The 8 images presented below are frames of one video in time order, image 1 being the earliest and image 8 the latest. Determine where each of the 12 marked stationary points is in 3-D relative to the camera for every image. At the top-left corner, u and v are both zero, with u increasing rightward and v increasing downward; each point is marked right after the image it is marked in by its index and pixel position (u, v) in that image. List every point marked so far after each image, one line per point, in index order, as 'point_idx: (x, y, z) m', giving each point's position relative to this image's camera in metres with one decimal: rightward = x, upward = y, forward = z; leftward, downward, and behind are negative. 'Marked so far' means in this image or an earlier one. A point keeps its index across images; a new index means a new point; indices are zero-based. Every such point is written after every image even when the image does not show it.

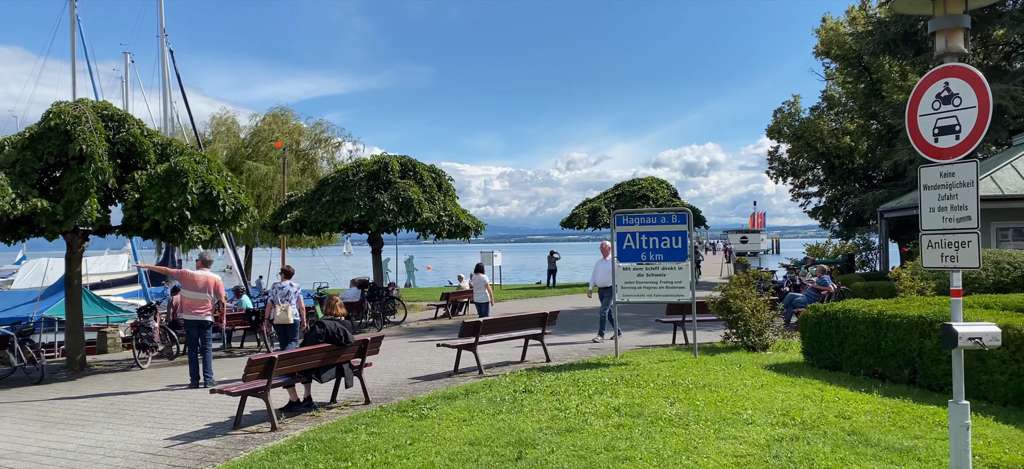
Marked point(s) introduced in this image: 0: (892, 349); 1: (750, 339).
0: (+3.8, -1.1, +8.4) m
1: (+3.0, -1.4, +11.0) m
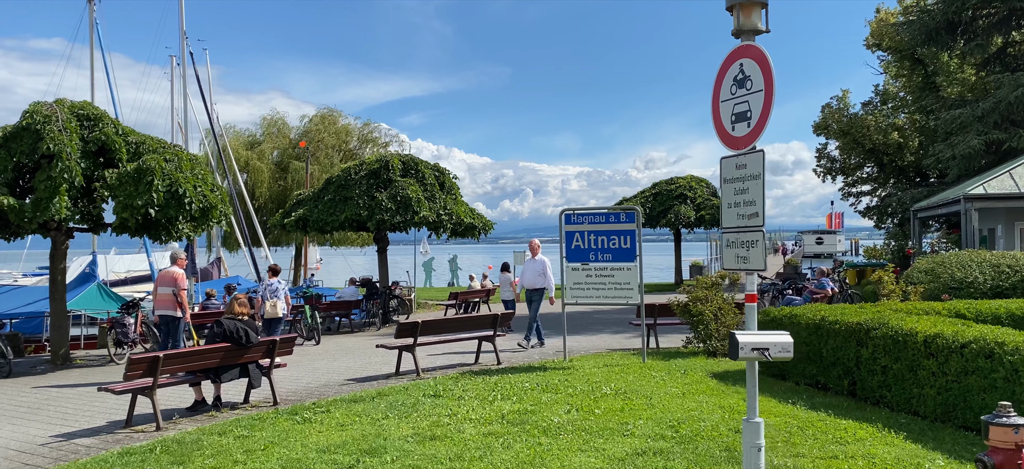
0: (+3.0, -1.1, +7.8) m
1: (+2.4, -1.4, +10.4) m
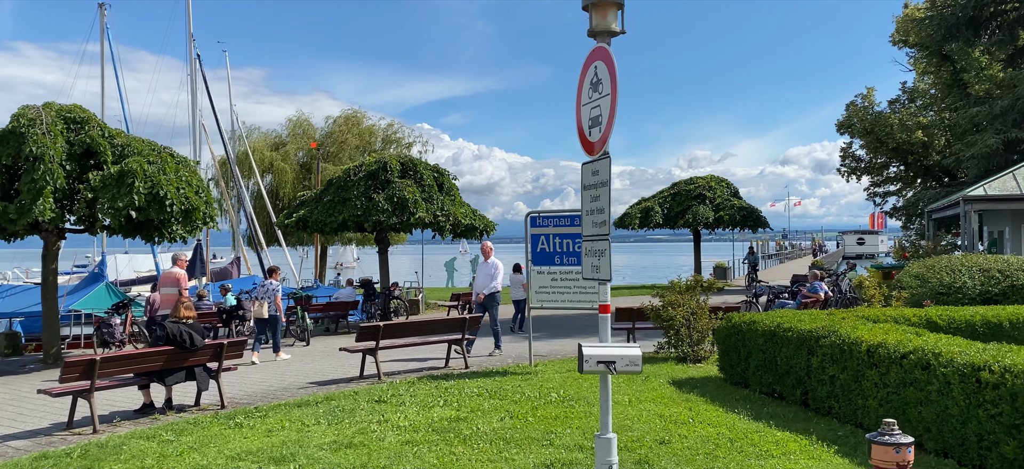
0: (+2.5, -1.2, +7.6) m
1: (+2.0, -1.4, +10.2) m
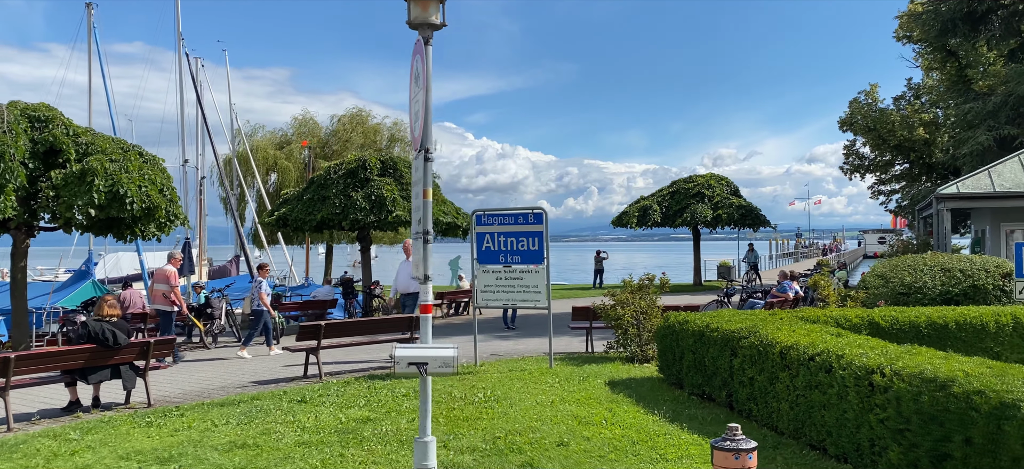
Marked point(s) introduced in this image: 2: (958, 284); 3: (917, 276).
0: (+1.8, -1.2, +7.4) m
1: (+1.4, -1.4, +10.1) m
2: (+5.5, -0.6, +10.3) m
3: (+5.1, -0.5, +10.6) m
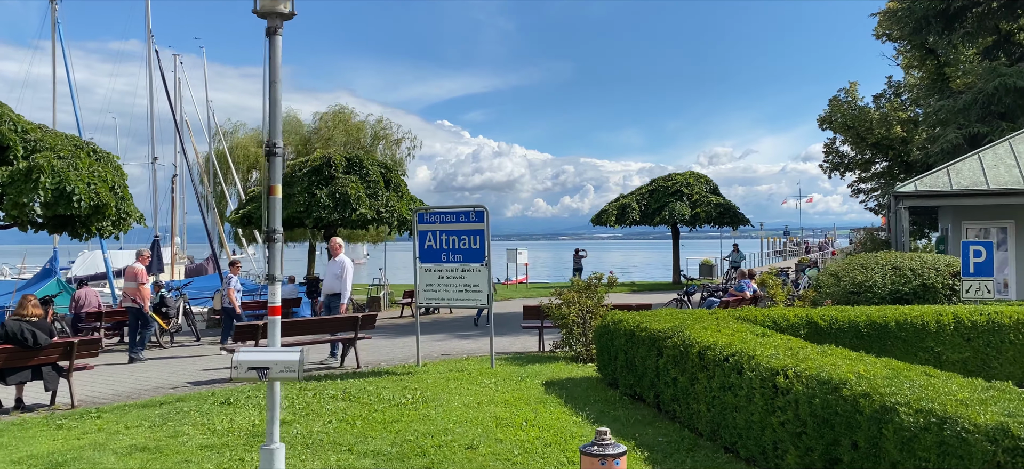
0: (+1.1, -1.2, +7.3) m
1: (+0.7, -1.4, +9.9) m
2: (+4.8, -0.6, +10.2) m
3: (+4.4, -0.5, +10.5) m
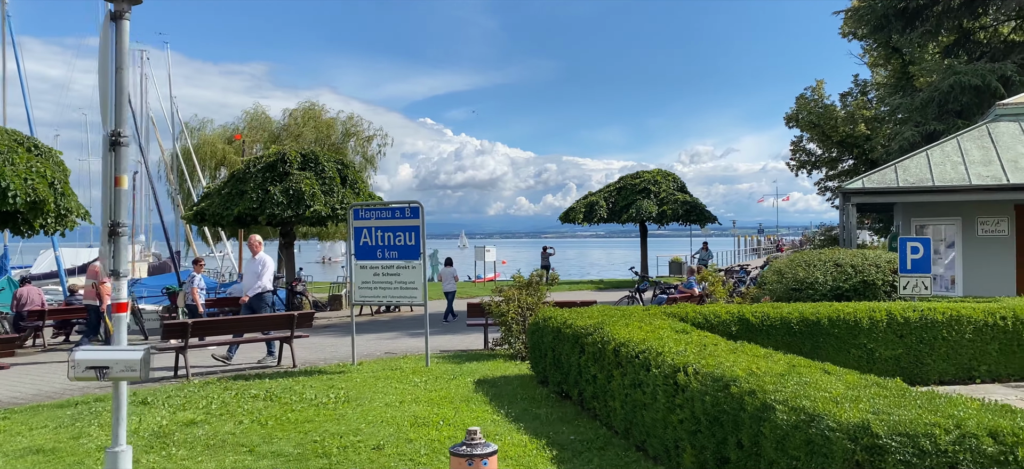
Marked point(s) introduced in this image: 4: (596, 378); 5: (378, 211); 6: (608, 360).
0: (+0.5, -1.1, +7.2) m
1: (0.0, -1.3, +9.8) m
2: (+4.1, -0.5, +10.2) m
3: (+3.7, -0.5, +10.4) m
4: (+0.7, -1.1, +6.6) m
5: (-1.5, +0.3, +9.3) m
6: (+0.7, -0.9, +6.3) m
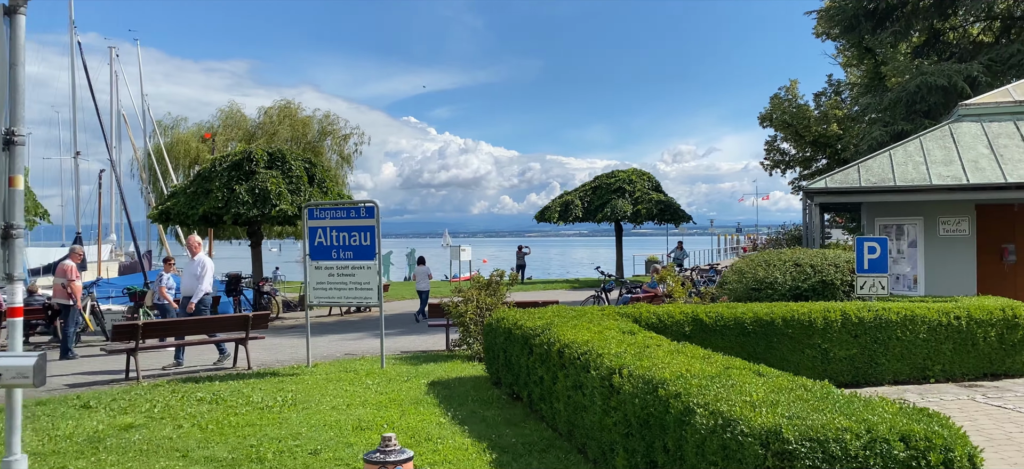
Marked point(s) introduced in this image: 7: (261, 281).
0: (0.0, -1.1, +7.2) m
1: (-0.5, -1.3, +9.8) m
2: (+3.6, -0.5, +10.2) m
3: (+3.2, -0.4, +10.4) m
4: (+0.2, -1.1, +6.5) m
5: (-2.0, +0.3, +9.2) m
6: (+0.3, -0.9, +6.2) m
7: (-5.5, -1.0, +18.4) m
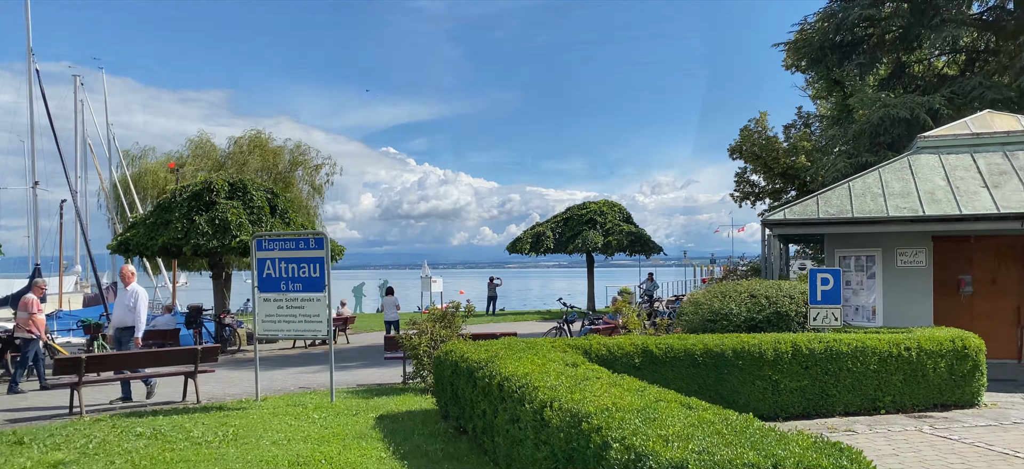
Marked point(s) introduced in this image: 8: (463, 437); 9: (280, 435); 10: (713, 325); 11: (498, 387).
0: (-0.4, -1.4, +7.1) m
1: (-1.0, -1.7, +9.6) m
2: (+3.0, -0.9, +10.2) m
3: (+2.6, -0.8, +10.4) m
4: (-0.2, -1.4, +6.4) m
5: (-2.5, -0.1, +9.1) m
6: (-0.1, -1.2, +6.1) m
7: (-6.2, -1.7, +18.2) m
8: (-0.4, -1.7, +7.2) m
9: (-2.0, -1.7, +7.2) m
10: (+2.5, -1.1, +10.4) m
11: (-0.1, -1.1, +6.0) m
